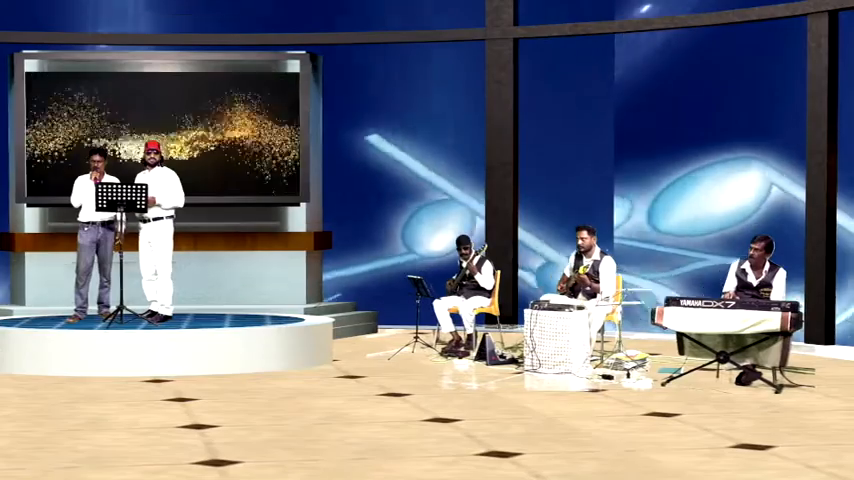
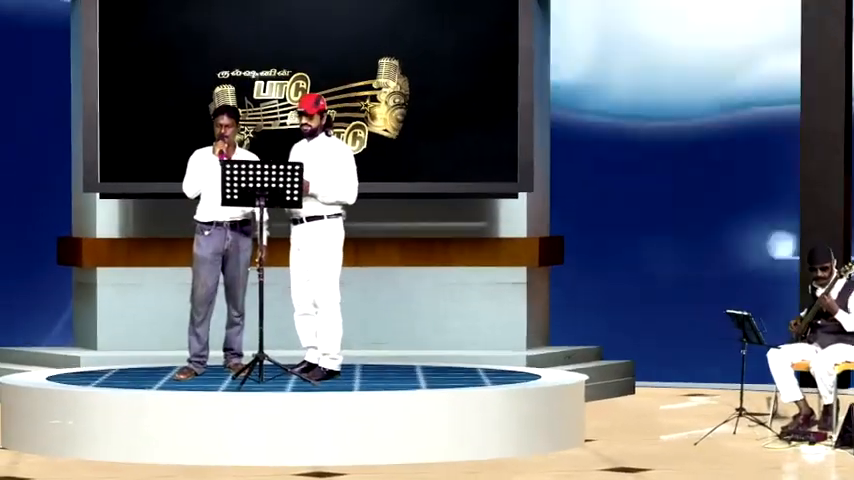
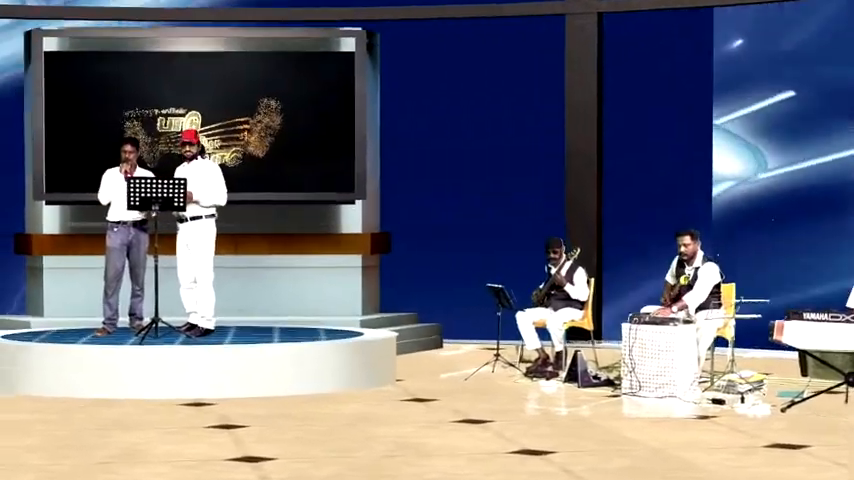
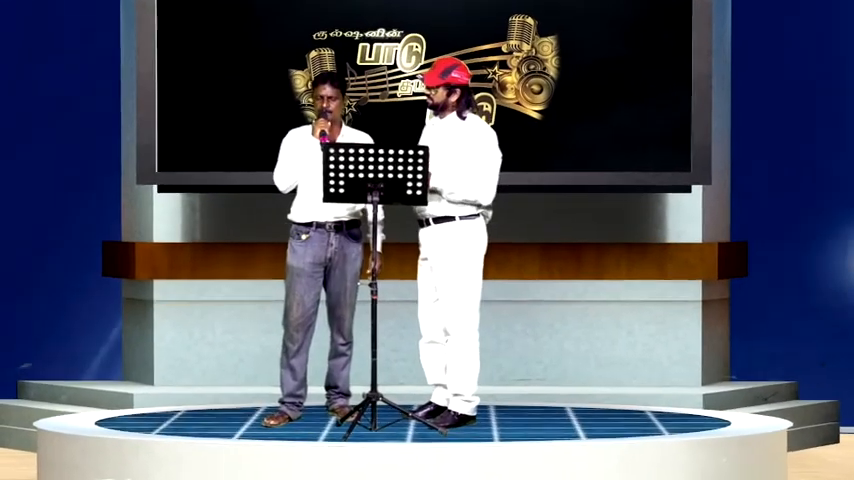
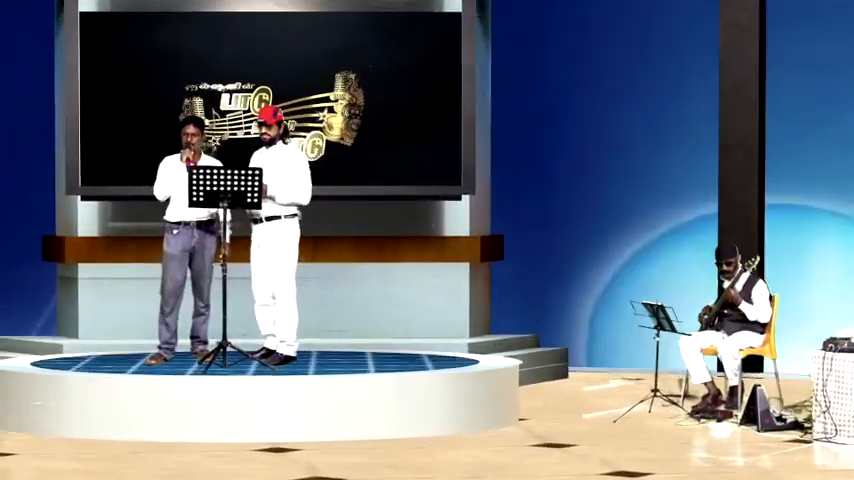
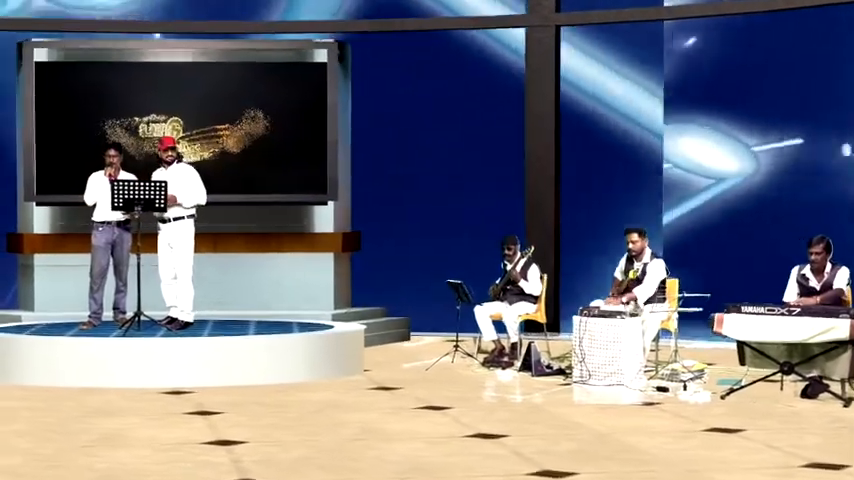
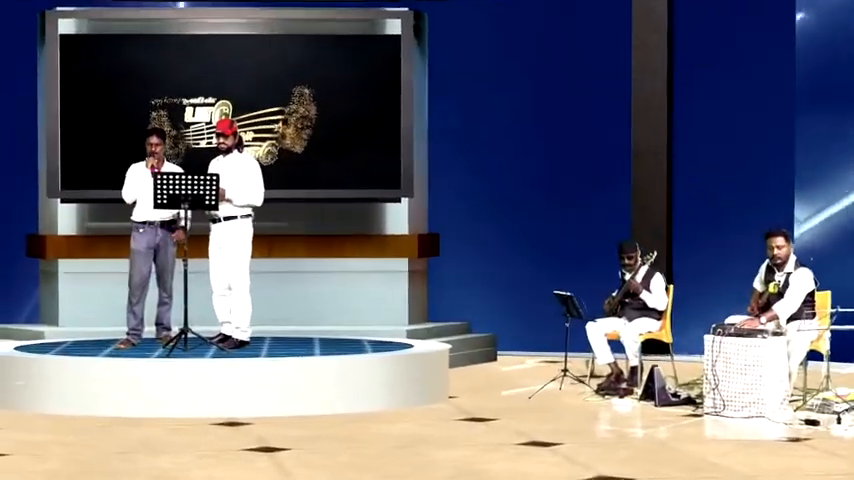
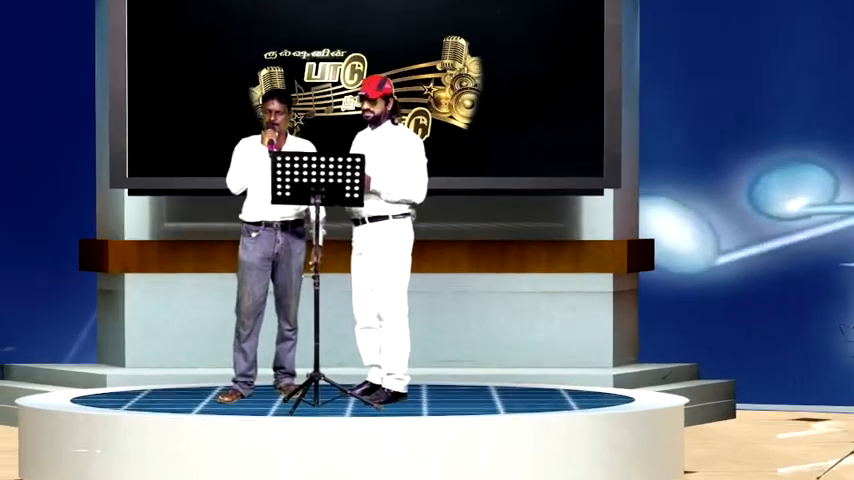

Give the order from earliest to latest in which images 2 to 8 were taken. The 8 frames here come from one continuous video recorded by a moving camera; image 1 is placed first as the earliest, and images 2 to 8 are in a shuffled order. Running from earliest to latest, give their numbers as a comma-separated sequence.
6, 3, 7, 5, 2, 8, 4
